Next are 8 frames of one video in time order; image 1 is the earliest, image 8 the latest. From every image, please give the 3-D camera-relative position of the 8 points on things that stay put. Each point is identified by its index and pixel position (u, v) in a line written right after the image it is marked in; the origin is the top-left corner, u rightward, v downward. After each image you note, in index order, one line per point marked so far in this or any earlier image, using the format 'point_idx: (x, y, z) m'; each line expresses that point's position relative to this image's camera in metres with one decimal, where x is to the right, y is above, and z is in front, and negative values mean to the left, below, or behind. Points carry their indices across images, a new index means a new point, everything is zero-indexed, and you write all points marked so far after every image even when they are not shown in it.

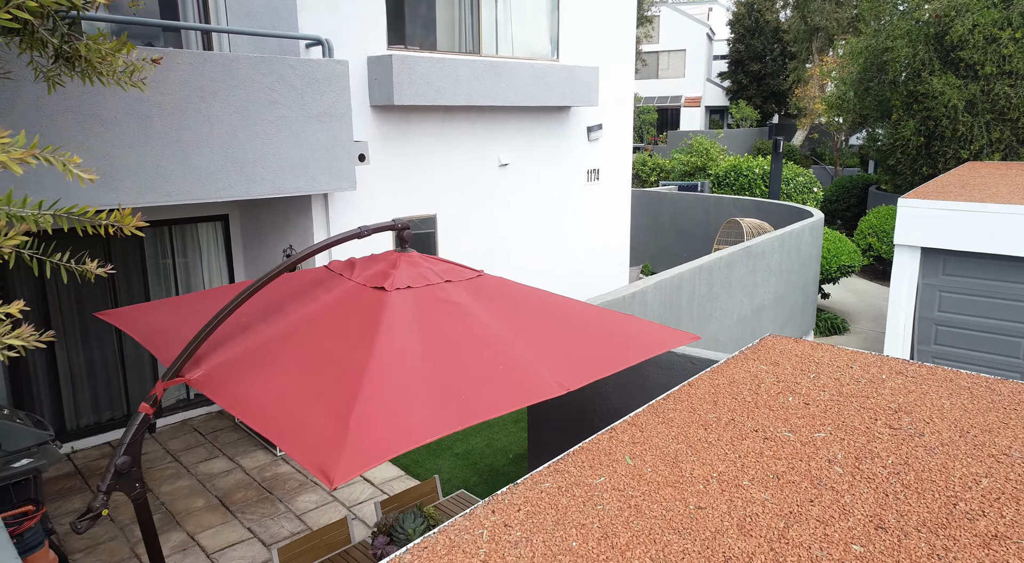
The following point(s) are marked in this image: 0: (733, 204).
0: (+4.7, +1.6, +14.3) m
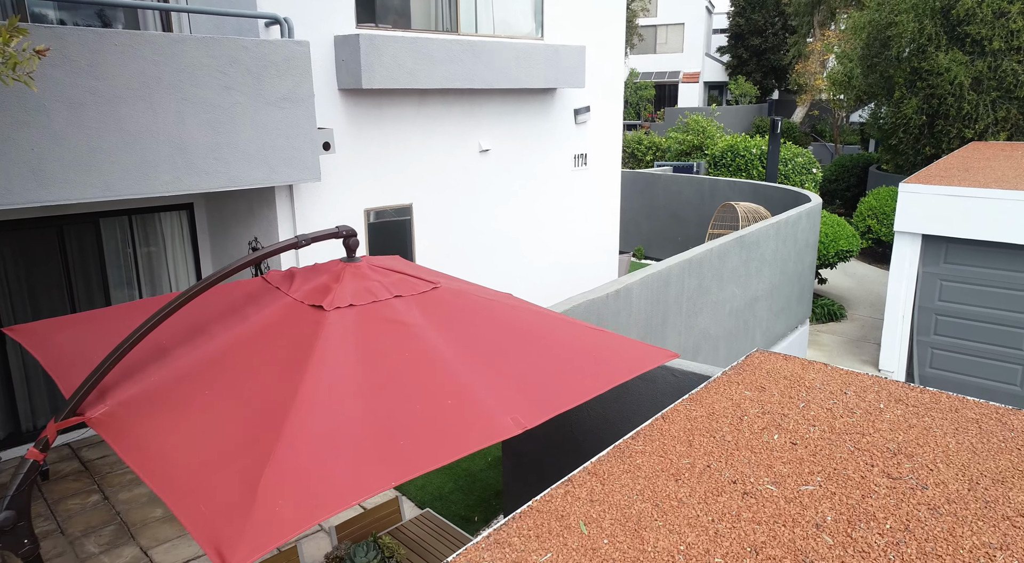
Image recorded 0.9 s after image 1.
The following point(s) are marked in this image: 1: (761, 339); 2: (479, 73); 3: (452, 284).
0: (+4.4, +1.9, +13.9) m
1: (+3.6, -0.8, +9.9) m
2: (-0.4, +2.3, +7.5) m
3: (-0.4, 0.0, +3.9) m
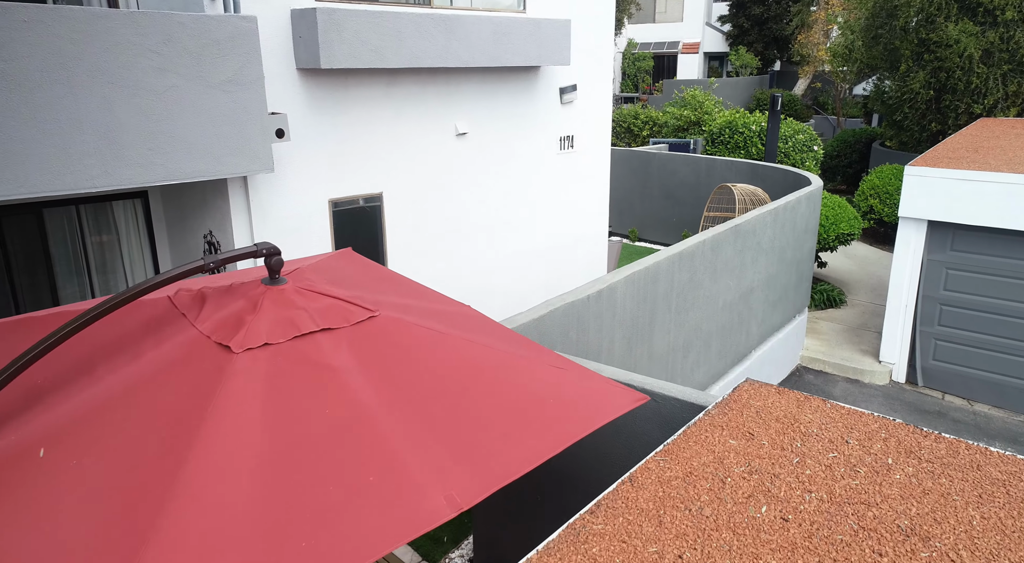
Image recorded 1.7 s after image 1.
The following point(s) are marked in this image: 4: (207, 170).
0: (+4.2, +2.2, +13.3) m
1: (+3.4, -0.7, +9.4) m
2: (-0.6, +2.3, +6.9) m
3: (-0.6, -0.1, +3.4) m
4: (-2.4, +0.9, +5.3) m
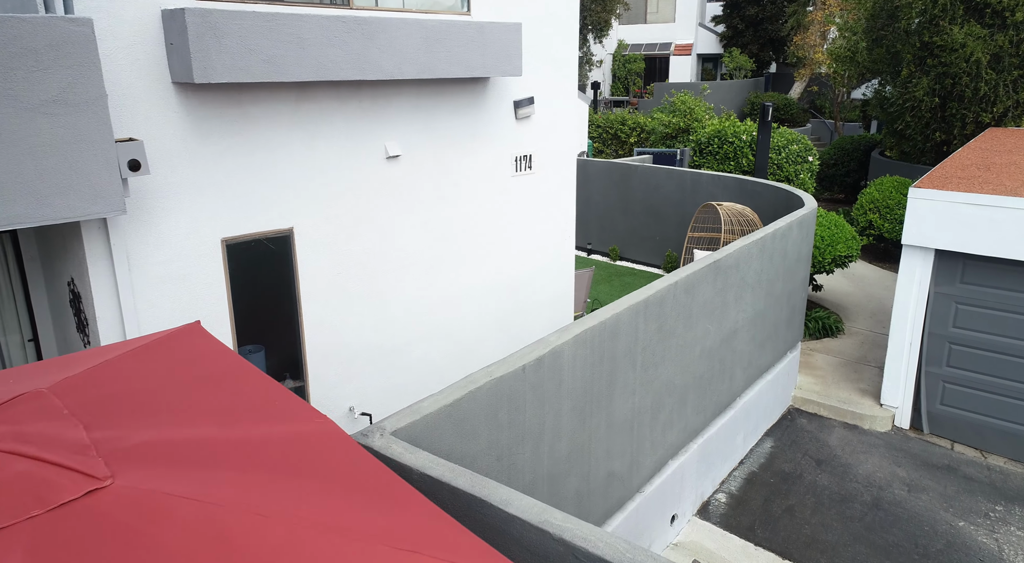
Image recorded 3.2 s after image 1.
0: (+3.6, +1.8, +12.2) m
1: (+2.8, -1.1, +8.3) m
2: (-1.2, +1.9, +5.8) m
3: (-1.2, -0.6, +2.3) m
4: (-2.9, +0.4, +4.2) m
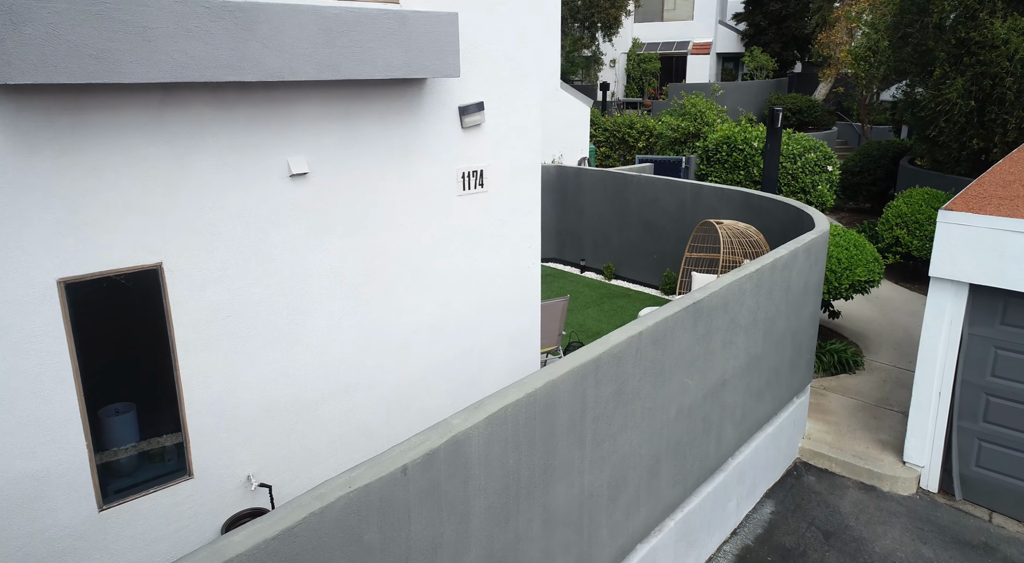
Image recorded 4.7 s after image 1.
0: (+3.2, +1.3, +10.8) m
1: (+2.3, -1.5, +6.9) m
2: (-1.8, +1.5, +4.6) m
3: (-1.9, -0.9, +1.1) m
4: (-3.6, +0.1, +3.0) m
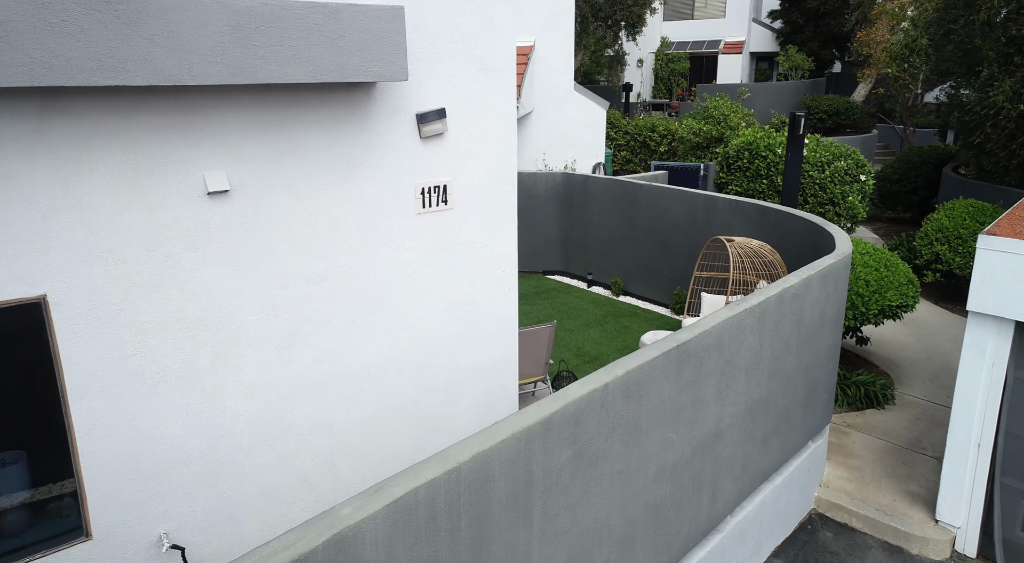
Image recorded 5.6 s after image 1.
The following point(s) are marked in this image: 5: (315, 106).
0: (+3.2, +1.0, +9.9) m
1: (+2.0, -1.8, +6.0) m
2: (-2.1, +1.3, +3.9) m
3: (-2.5, -1.2, +0.4) m
4: (-4.1, -0.1, +2.4) m
5: (-1.5, +1.3, +5.1) m
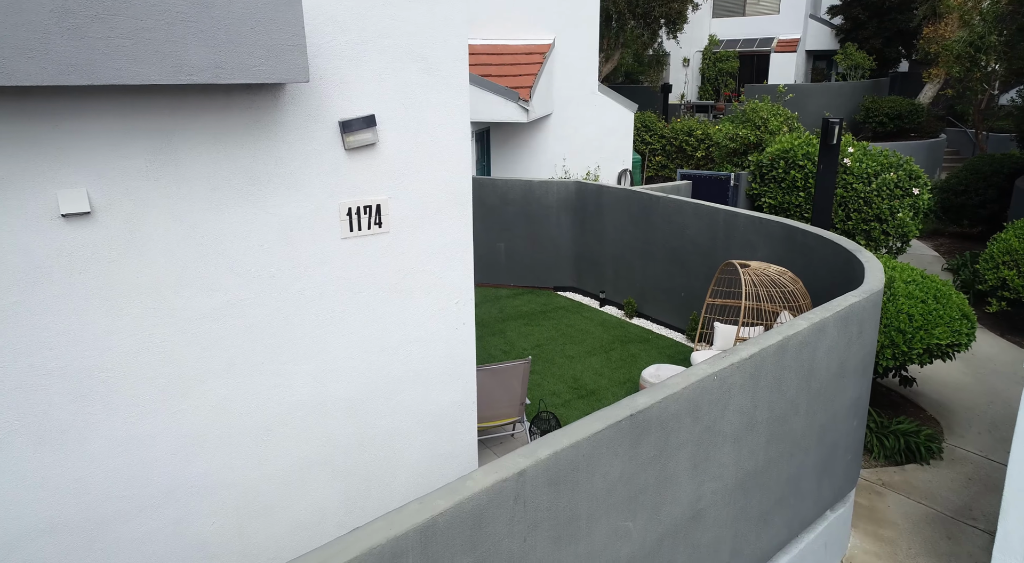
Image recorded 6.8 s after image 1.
0: (+3.1, +0.7, +8.7) m
1: (+1.5, -2.2, +4.9) m
2: (-2.7, +1.1, +3.2) m
3: (-3.4, -1.4, -0.3) m
4: (-4.8, -0.3, +1.8) m
5: (-1.9, +1.1, +4.2) m
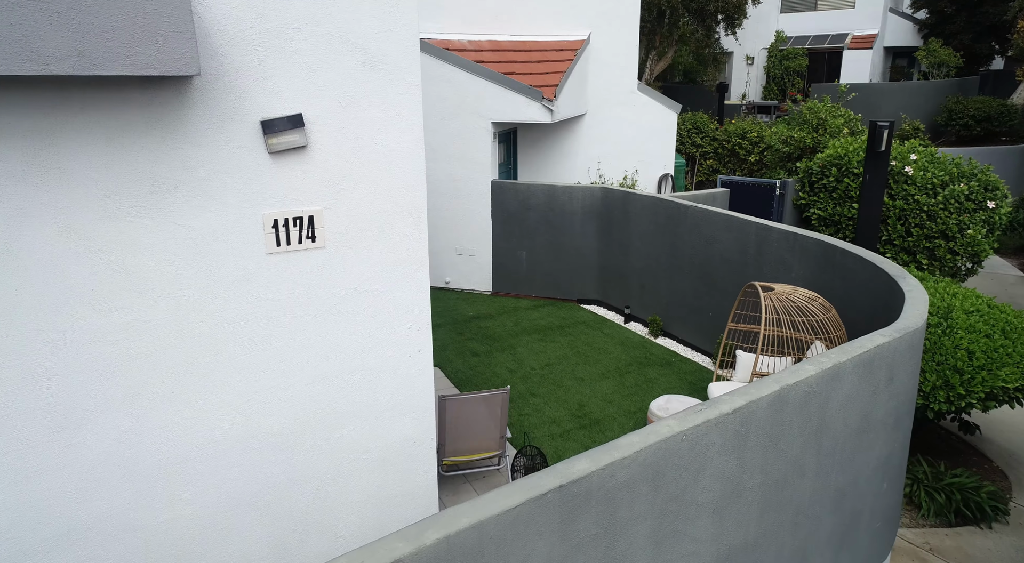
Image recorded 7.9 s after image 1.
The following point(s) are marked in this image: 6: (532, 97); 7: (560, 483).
0: (+3.1, +0.4, +7.6) m
1: (+1.1, -2.4, +4.1) m
2: (-3.2, +1.0, +2.7) m
3: (-4.3, -1.4, -0.6) m
4: (-5.4, -0.4, +1.6) m
5: (-2.3, +1.0, +3.7) m
6: (+0.3, +2.9, +10.5) m
7: (+0.2, -0.9, +3.2) m
